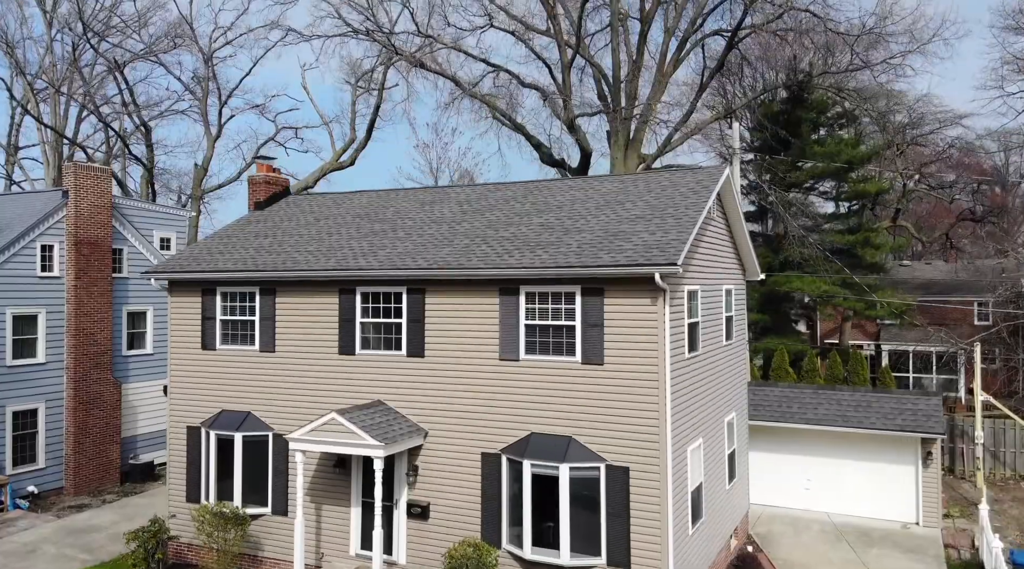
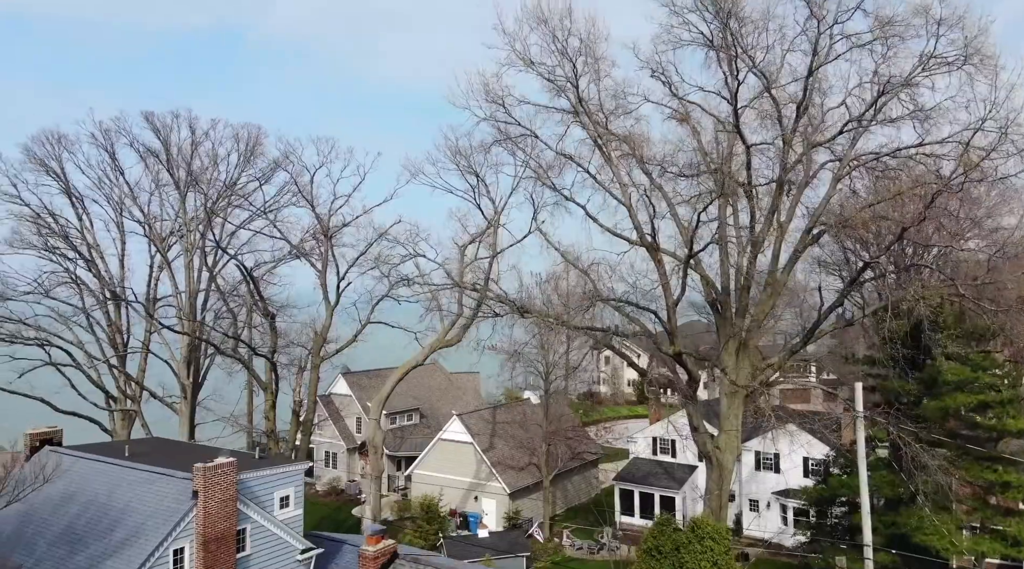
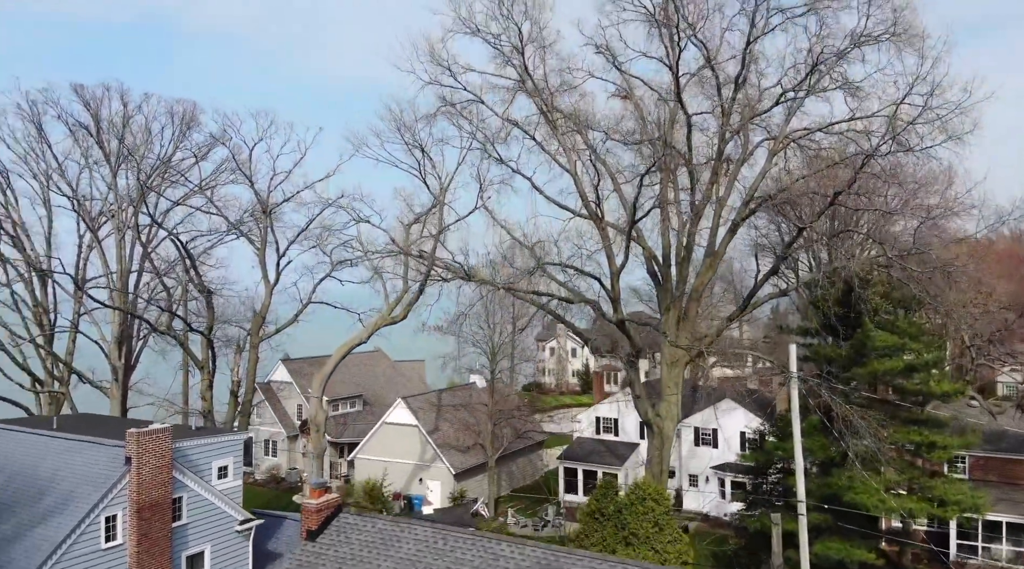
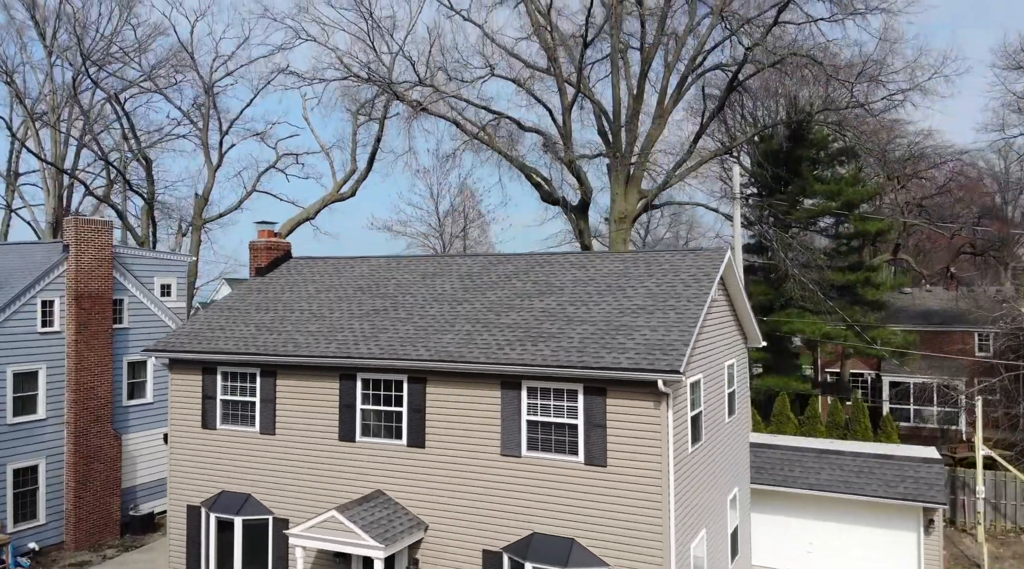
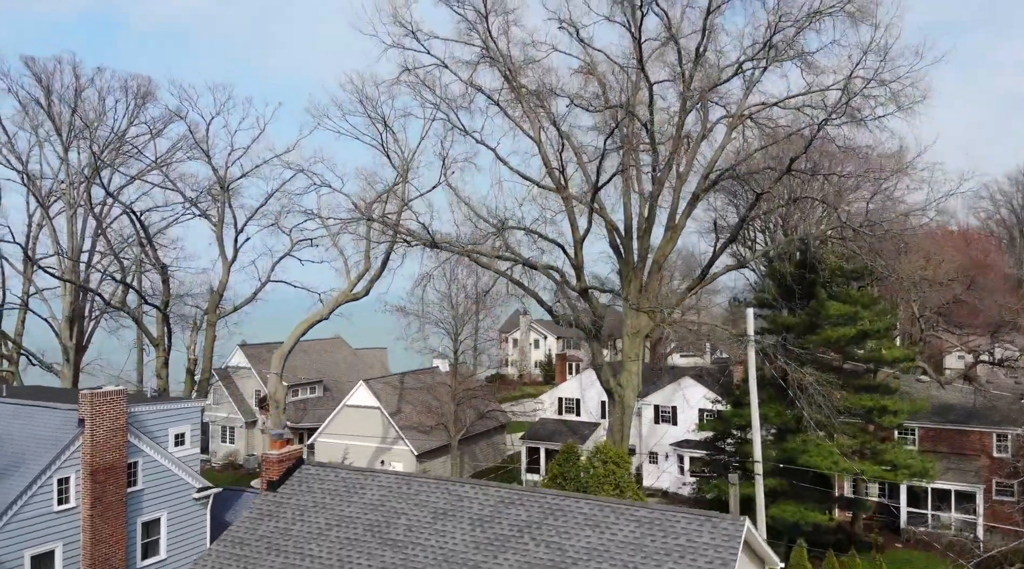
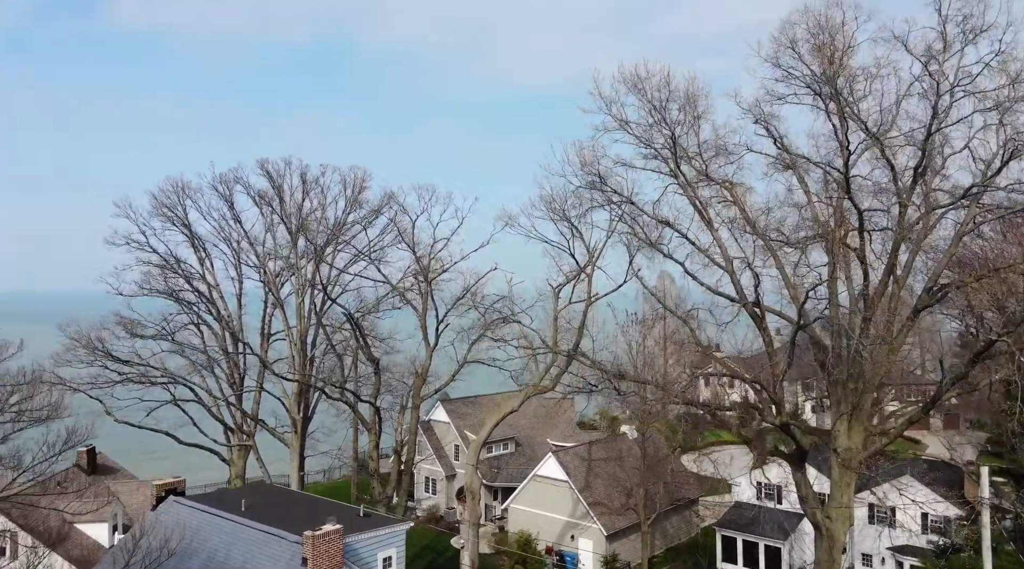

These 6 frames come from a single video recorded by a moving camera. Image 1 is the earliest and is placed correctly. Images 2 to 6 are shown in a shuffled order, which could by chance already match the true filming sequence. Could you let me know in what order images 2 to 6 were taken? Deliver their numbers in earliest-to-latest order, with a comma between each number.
4, 5, 3, 2, 6
